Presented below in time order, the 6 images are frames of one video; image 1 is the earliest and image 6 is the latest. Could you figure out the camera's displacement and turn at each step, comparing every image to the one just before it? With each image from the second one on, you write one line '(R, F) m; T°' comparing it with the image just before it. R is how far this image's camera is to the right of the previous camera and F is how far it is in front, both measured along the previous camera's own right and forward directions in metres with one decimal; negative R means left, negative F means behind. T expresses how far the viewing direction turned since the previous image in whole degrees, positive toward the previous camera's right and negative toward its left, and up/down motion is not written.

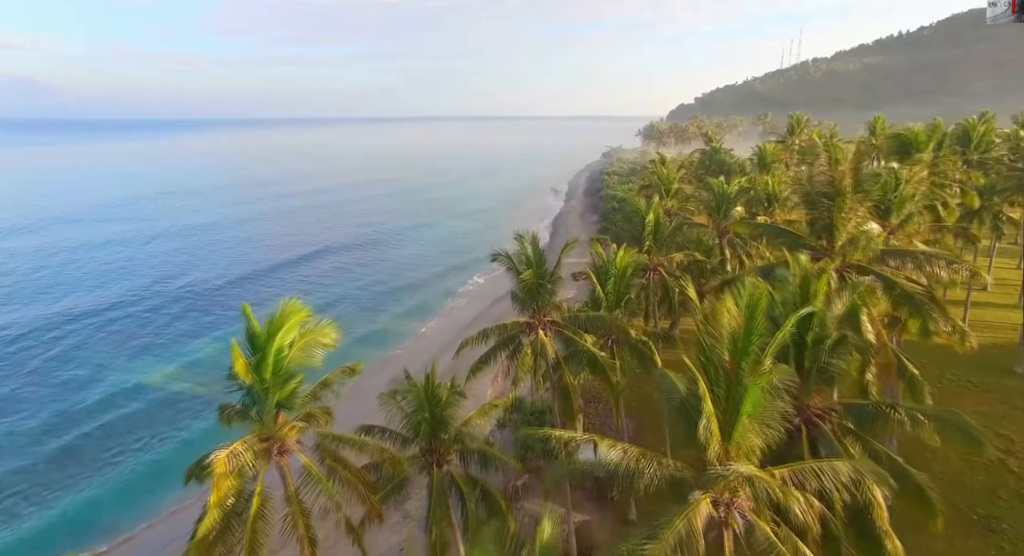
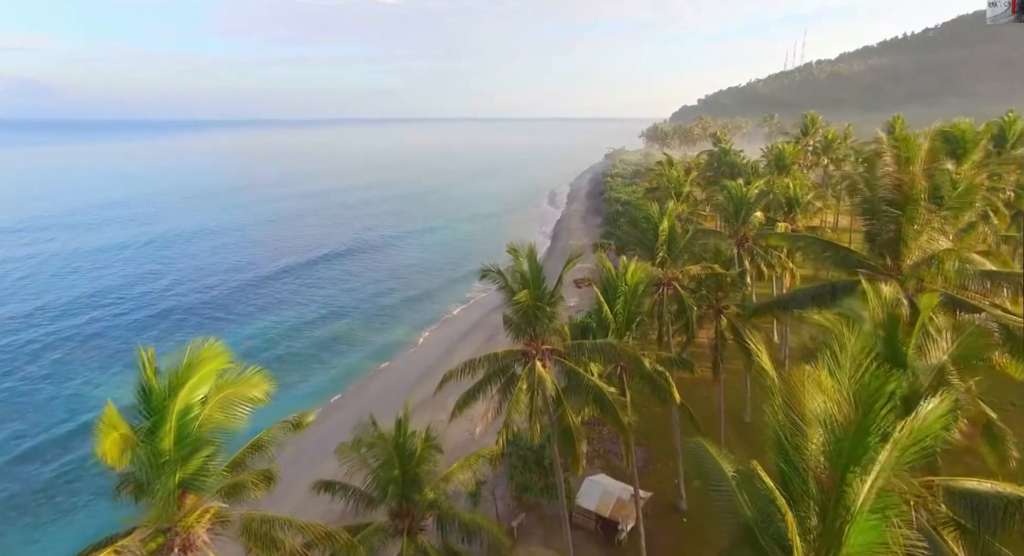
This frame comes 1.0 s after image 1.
(+0.2, +2.2) m; 0°
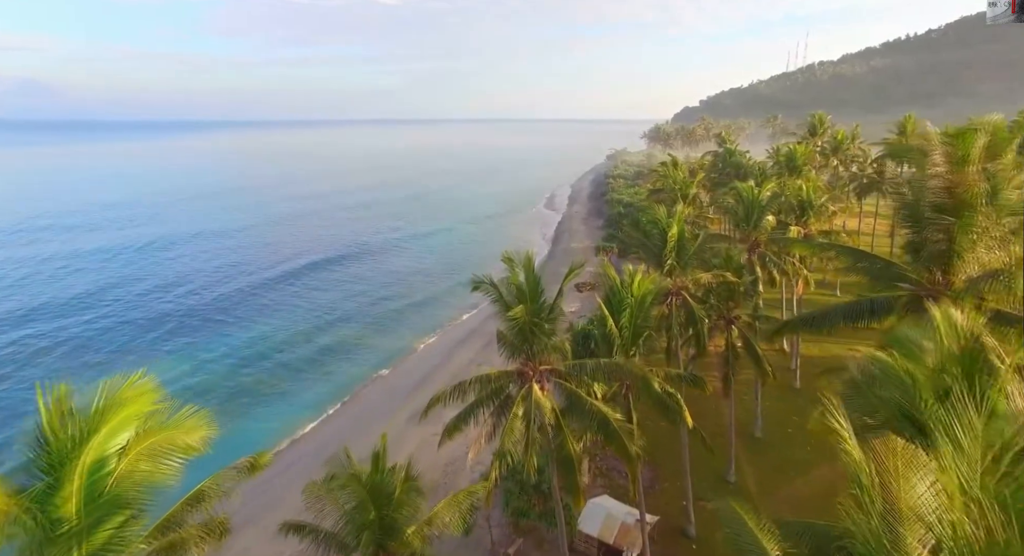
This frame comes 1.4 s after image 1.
(+0.1, +1.2) m; 0°
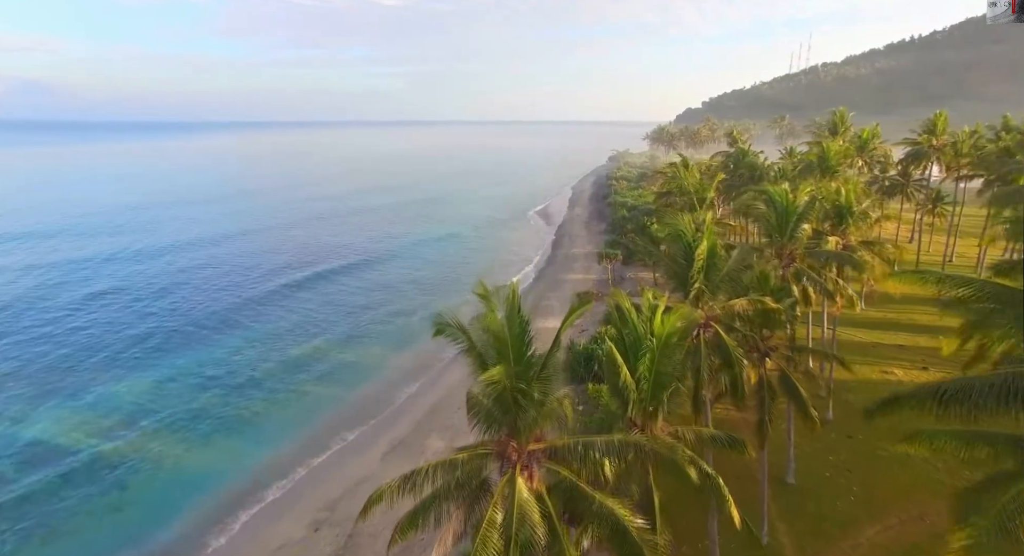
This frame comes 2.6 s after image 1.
(+0.4, +3.2) m; 0°
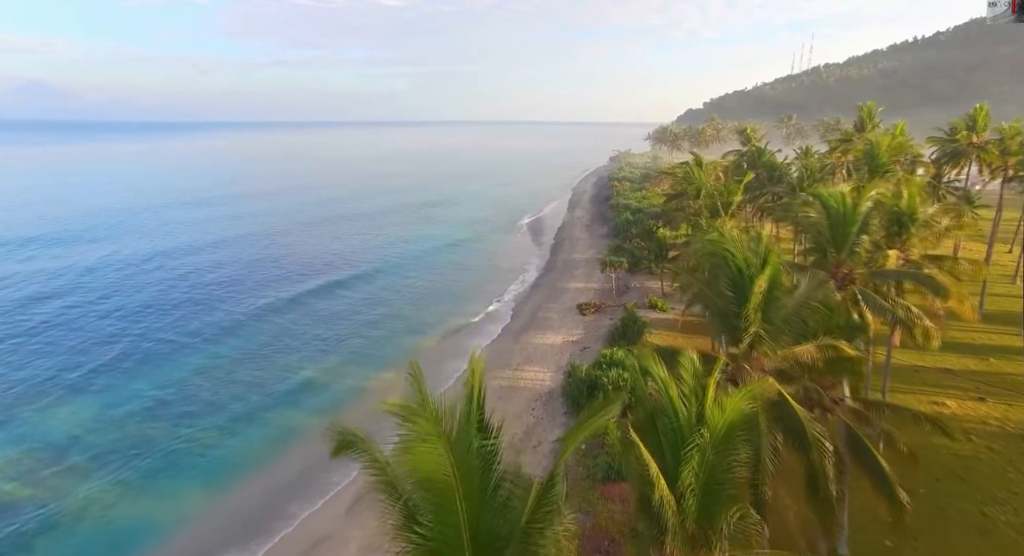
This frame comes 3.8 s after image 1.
(+0.3, +3.6) m; 0°
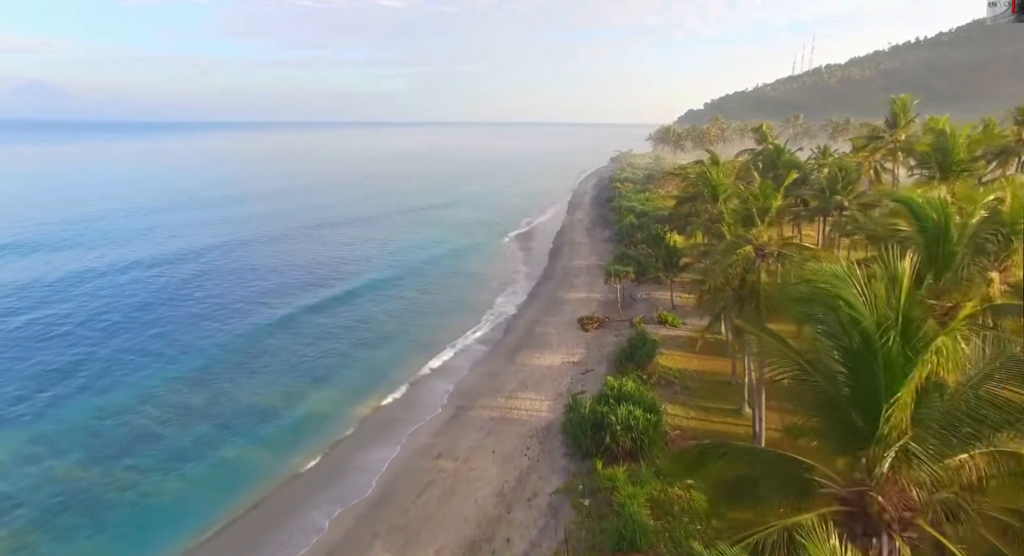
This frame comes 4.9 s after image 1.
(+0.3, +3.6) m; 0°
